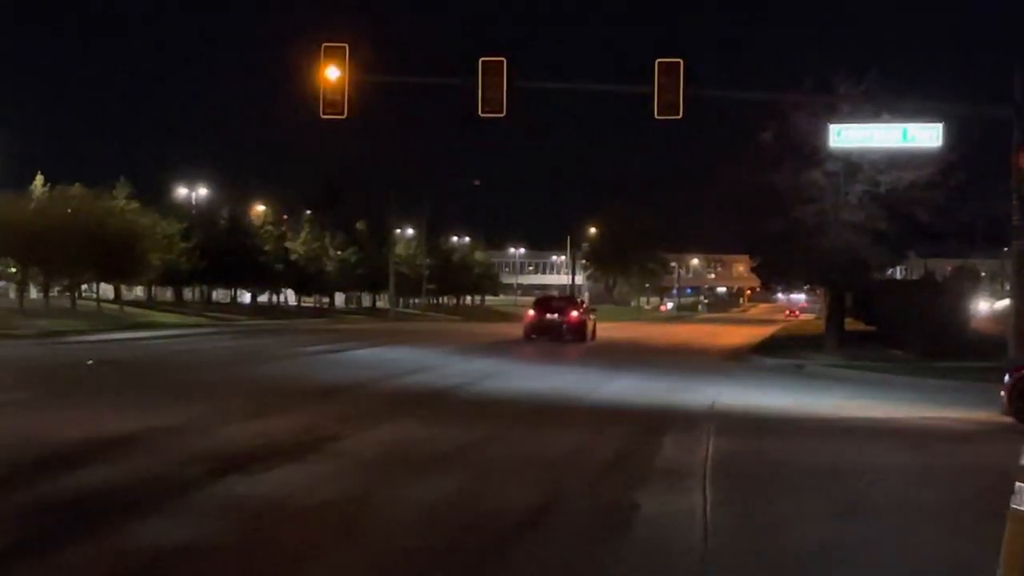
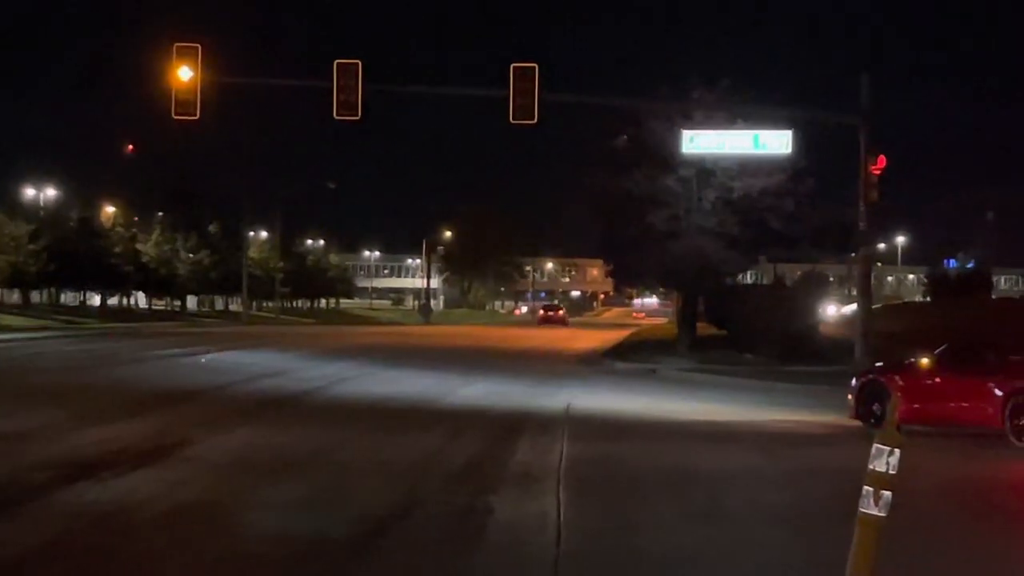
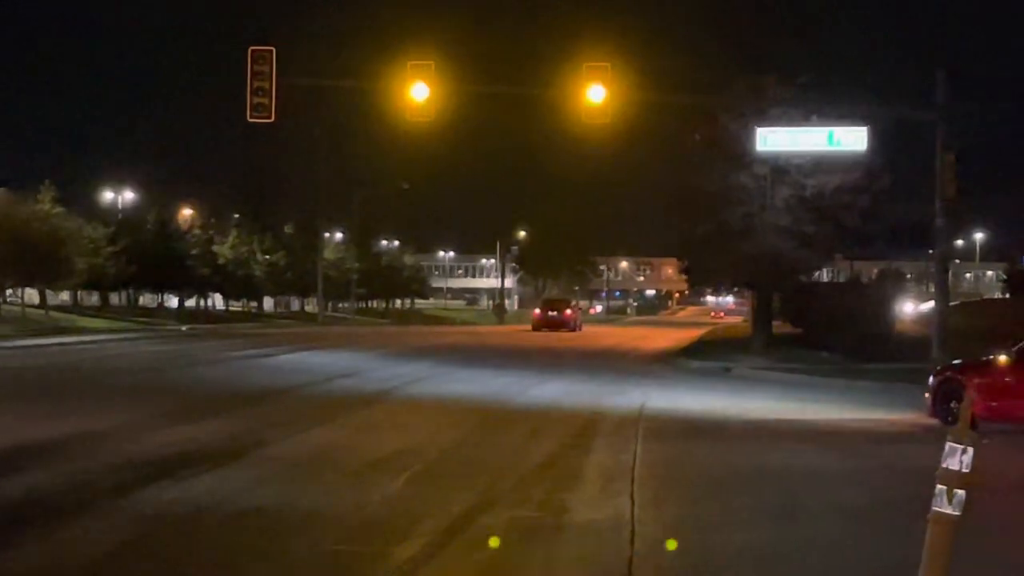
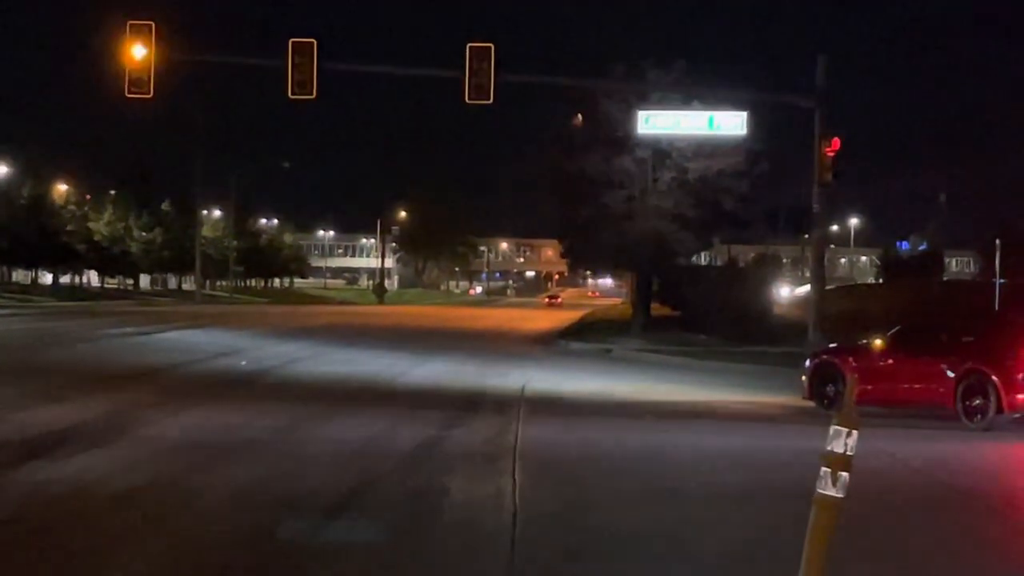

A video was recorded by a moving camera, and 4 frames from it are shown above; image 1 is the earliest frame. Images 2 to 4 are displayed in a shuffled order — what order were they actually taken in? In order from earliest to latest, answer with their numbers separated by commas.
3, 2, 4
